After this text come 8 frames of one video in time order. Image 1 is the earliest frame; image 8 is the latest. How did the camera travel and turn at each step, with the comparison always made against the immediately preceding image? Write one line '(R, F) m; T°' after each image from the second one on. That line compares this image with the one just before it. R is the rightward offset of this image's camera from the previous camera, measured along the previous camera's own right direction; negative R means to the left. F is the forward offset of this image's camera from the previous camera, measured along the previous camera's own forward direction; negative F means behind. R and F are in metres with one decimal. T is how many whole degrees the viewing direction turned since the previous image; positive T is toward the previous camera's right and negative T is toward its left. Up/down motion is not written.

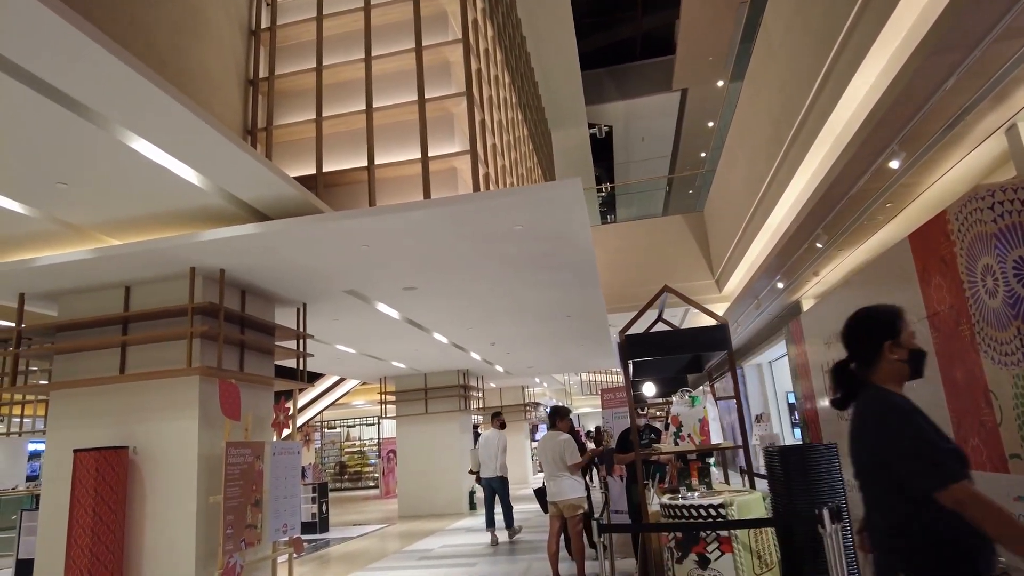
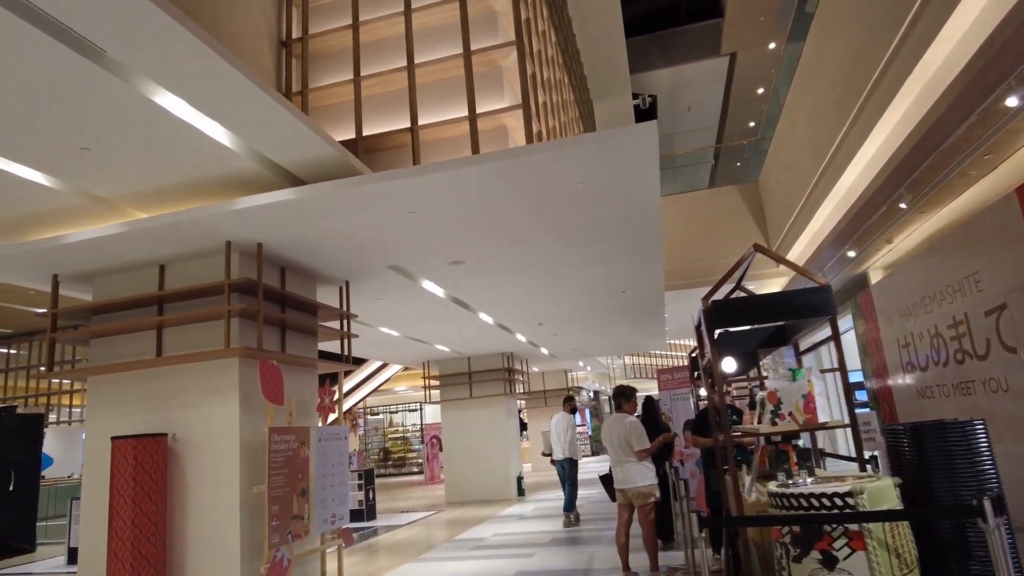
(-0.2, +0.4) m; -3°
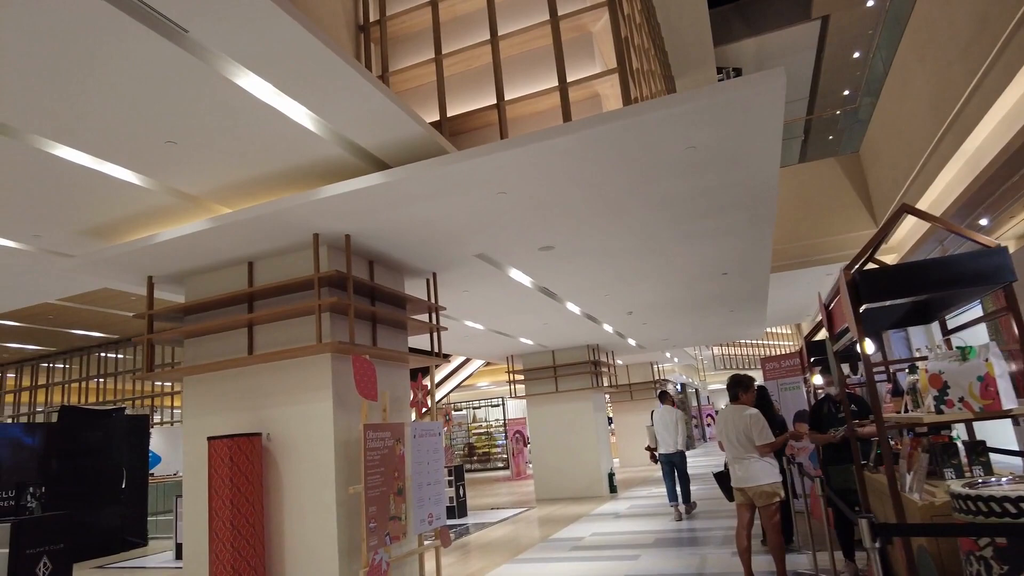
(-0.2, +0.3) m; -6°
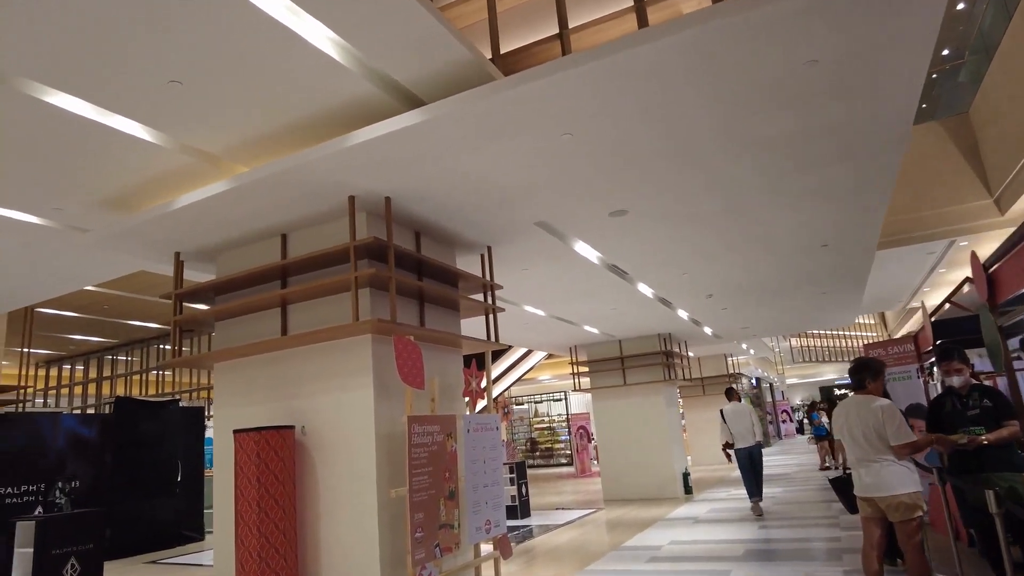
(0.0, +0.6) m; -5°
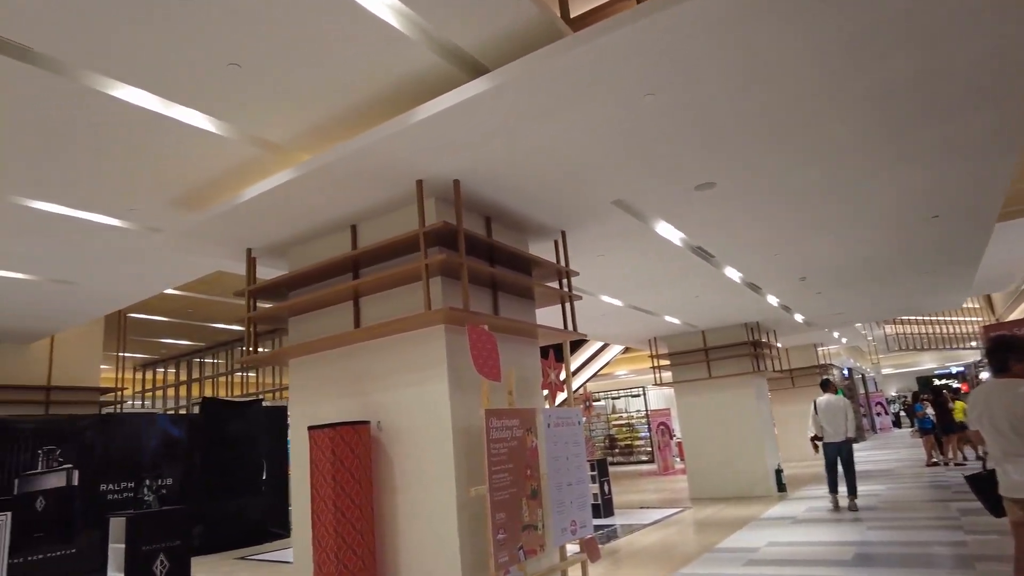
(0.0, +0.2) m; -6°
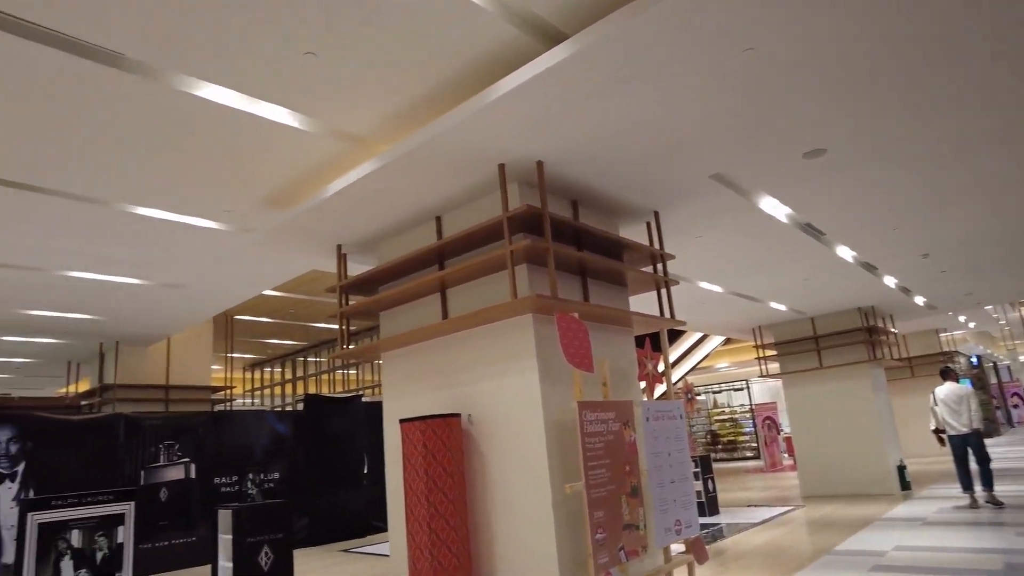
(0.0, +0.2) m; -8°
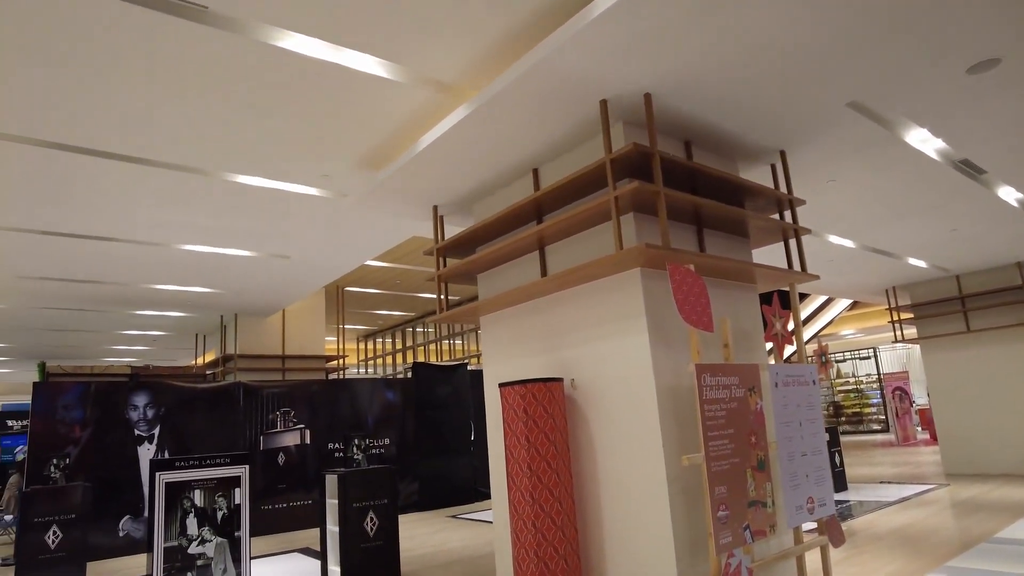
(0.0, +0.3) m; -9°
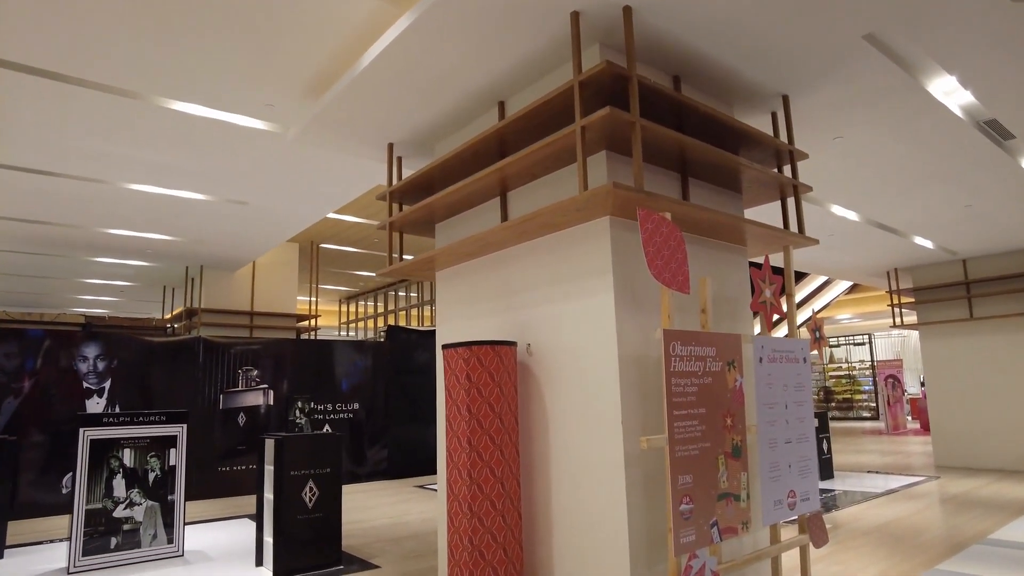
(+0.2, +0.4) m; 0°
